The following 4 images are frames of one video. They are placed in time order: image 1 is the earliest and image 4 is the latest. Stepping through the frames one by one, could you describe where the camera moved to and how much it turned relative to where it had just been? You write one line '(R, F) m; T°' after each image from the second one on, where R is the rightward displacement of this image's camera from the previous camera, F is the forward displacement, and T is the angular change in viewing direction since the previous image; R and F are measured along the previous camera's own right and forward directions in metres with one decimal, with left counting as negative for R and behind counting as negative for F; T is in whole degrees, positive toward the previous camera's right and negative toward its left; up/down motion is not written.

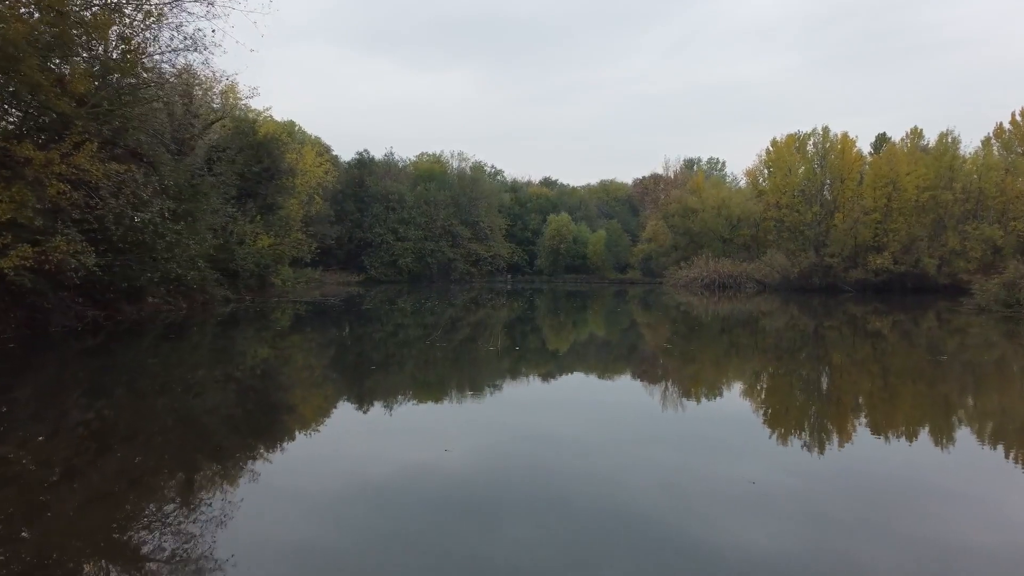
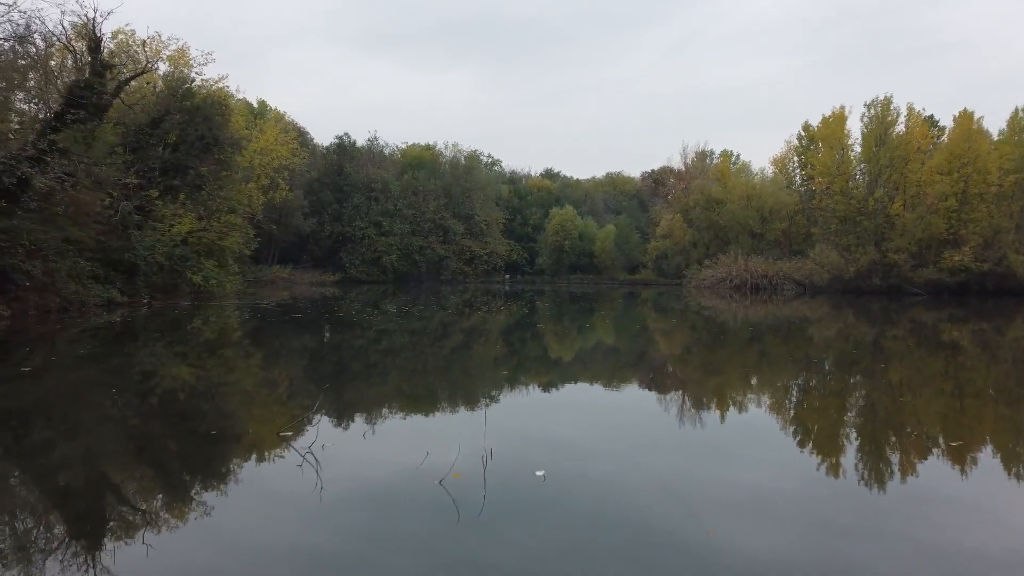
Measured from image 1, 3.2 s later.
(0.0, +2.0) m; 0°
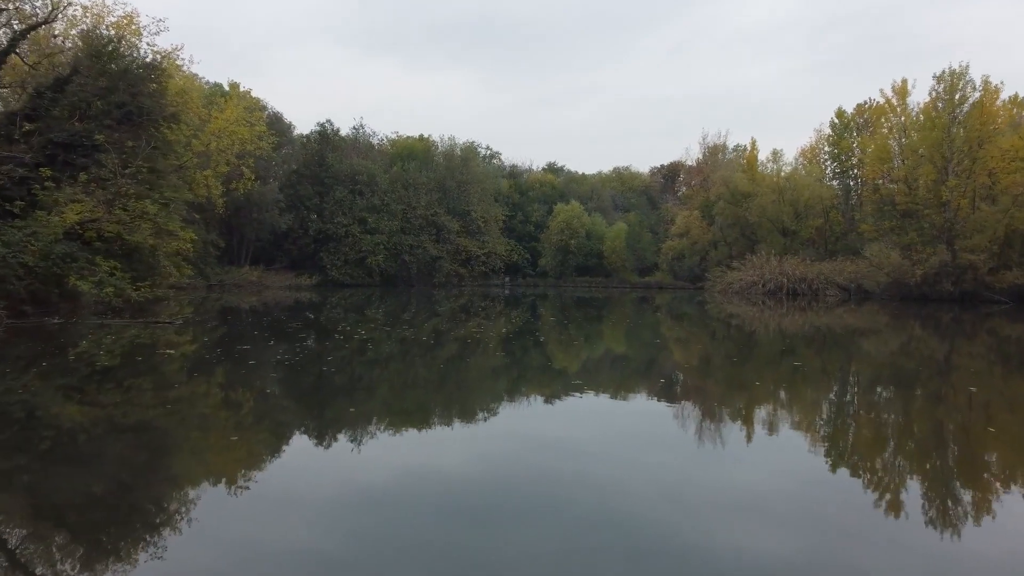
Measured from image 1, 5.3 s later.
(0.0, +1.6) m; 0°
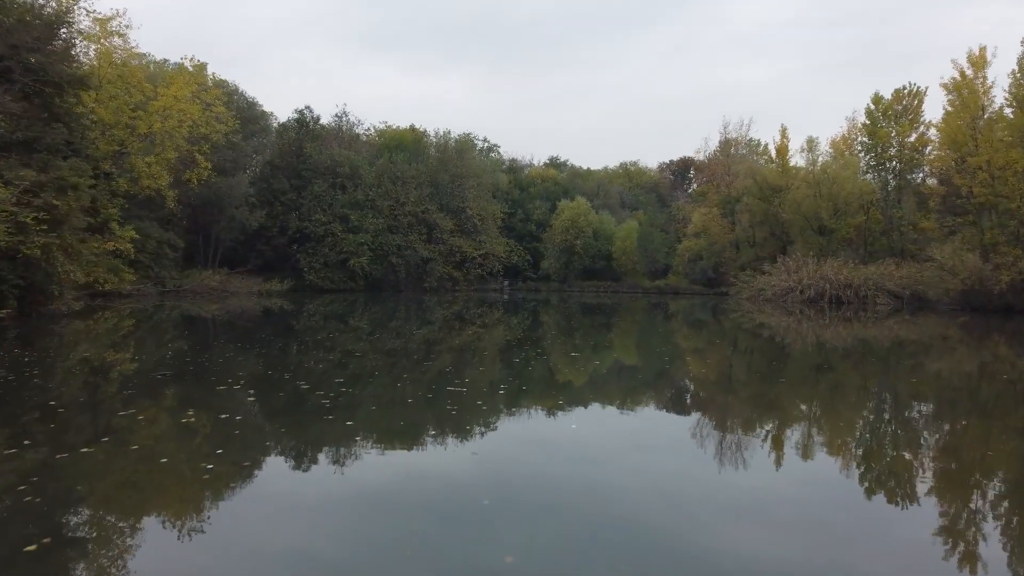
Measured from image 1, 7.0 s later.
(0.0, +1.5) m; 0°
